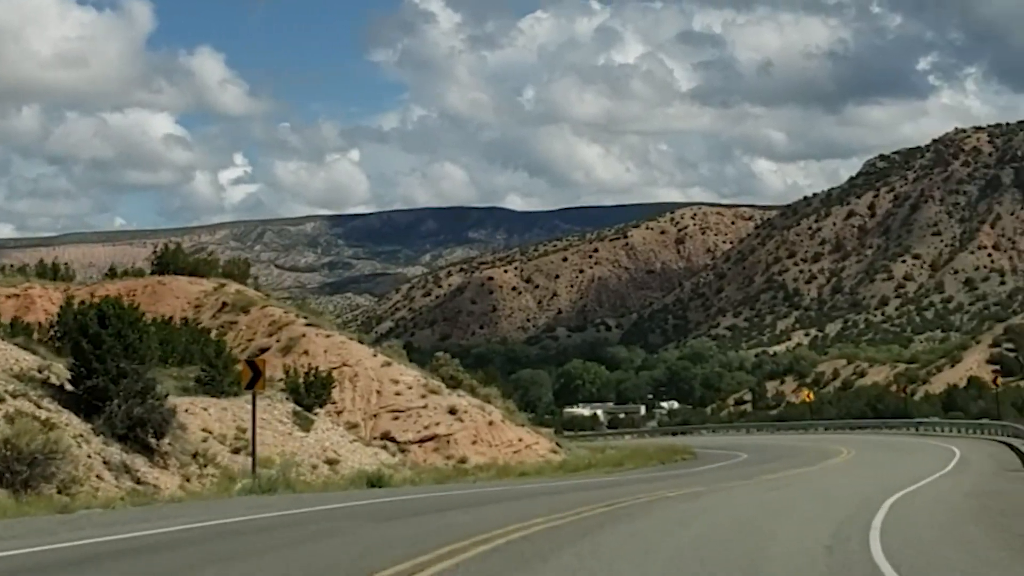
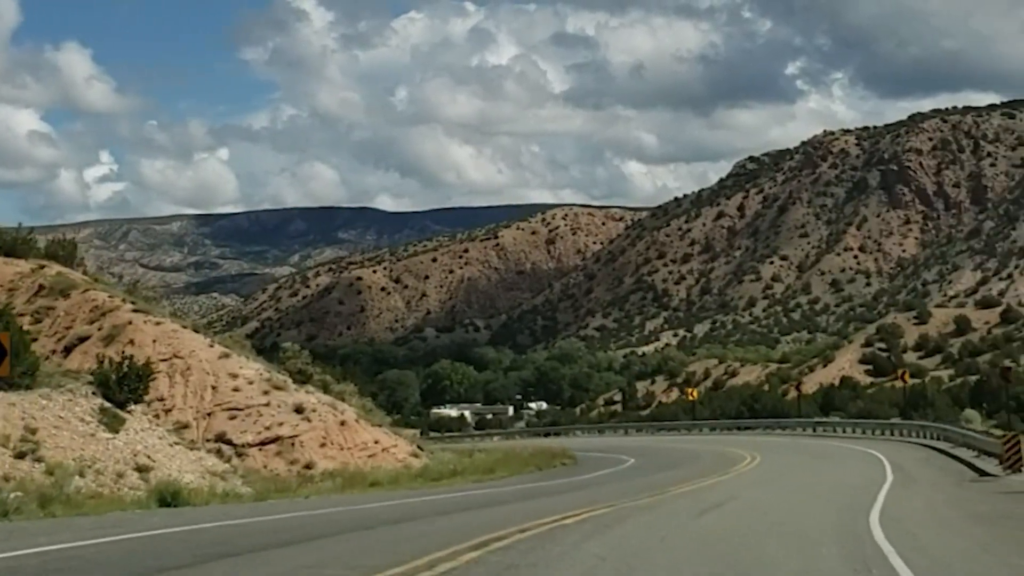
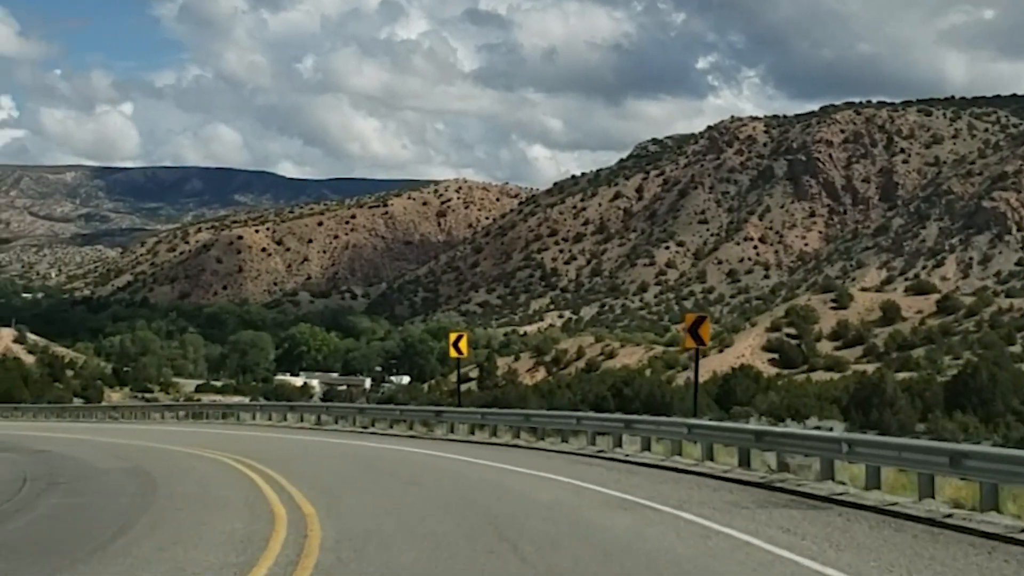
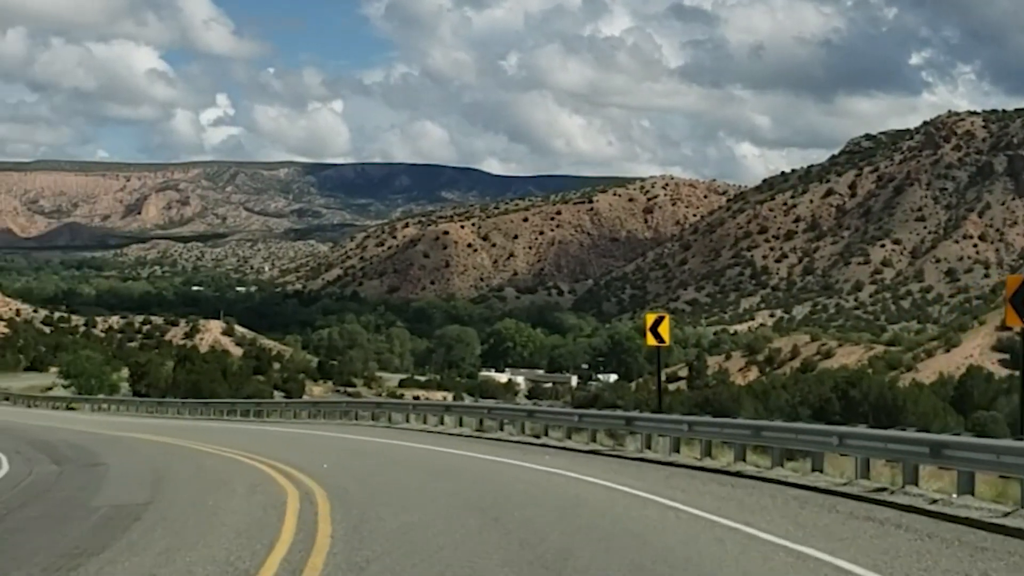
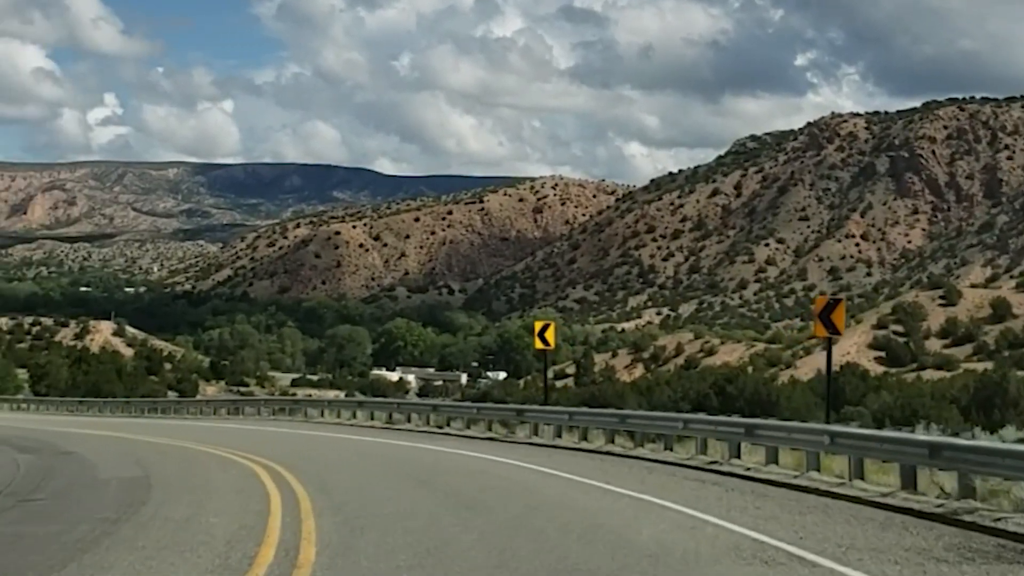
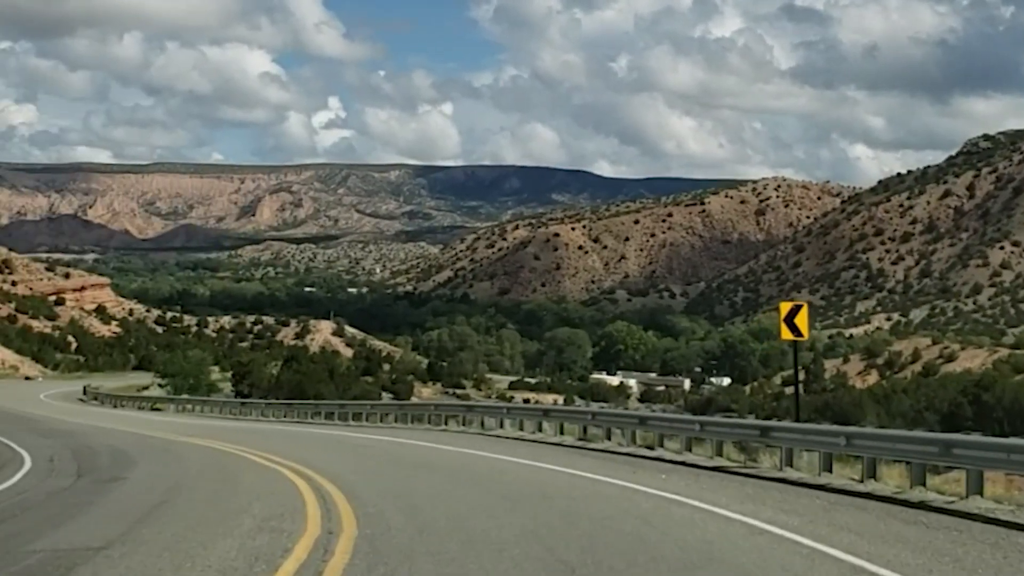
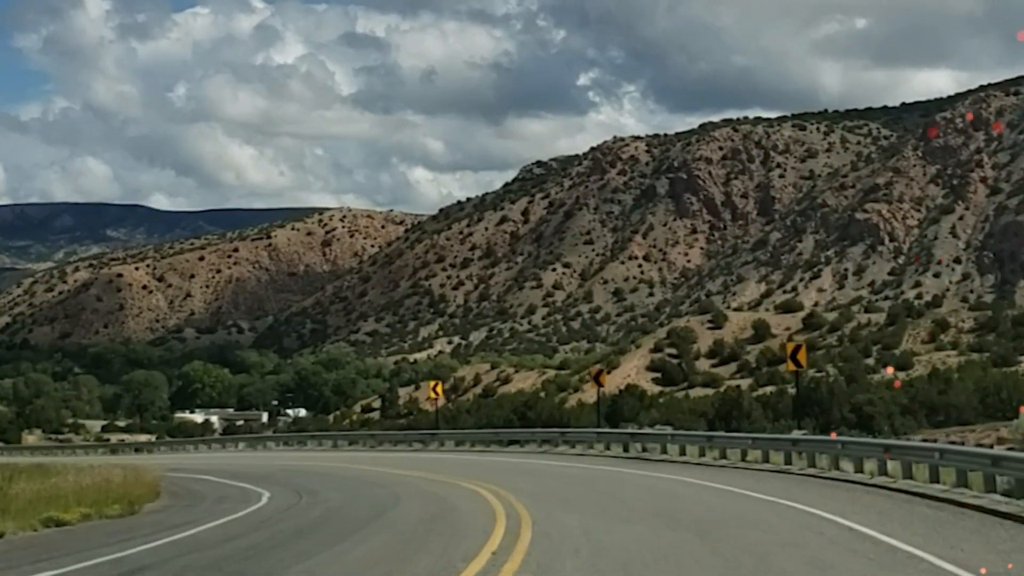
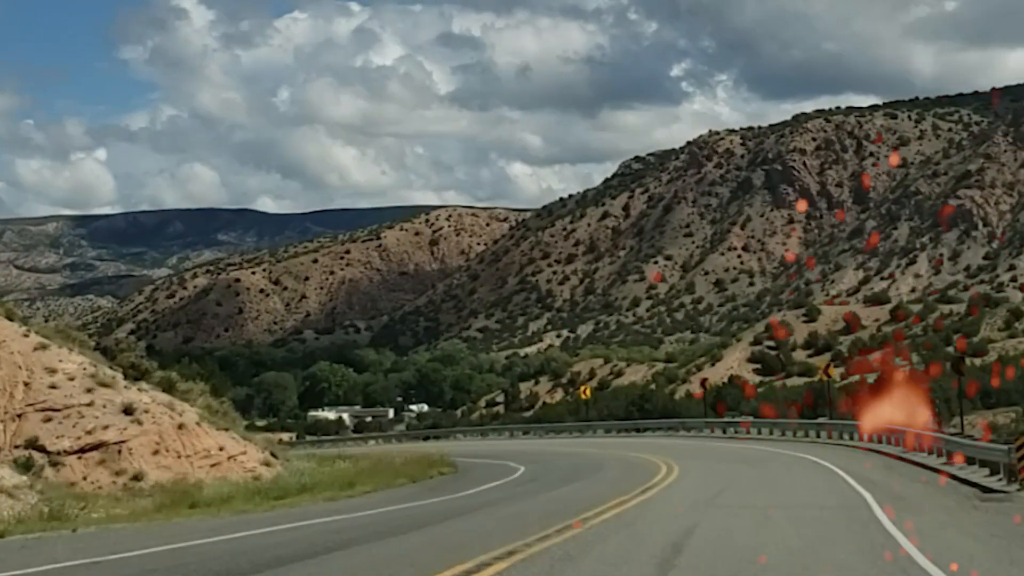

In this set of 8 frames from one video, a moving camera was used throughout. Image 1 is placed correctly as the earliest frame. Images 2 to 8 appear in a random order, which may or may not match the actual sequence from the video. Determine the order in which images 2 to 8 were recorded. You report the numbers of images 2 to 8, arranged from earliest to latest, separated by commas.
2, 8, 7, 3, 5, 4, 6
